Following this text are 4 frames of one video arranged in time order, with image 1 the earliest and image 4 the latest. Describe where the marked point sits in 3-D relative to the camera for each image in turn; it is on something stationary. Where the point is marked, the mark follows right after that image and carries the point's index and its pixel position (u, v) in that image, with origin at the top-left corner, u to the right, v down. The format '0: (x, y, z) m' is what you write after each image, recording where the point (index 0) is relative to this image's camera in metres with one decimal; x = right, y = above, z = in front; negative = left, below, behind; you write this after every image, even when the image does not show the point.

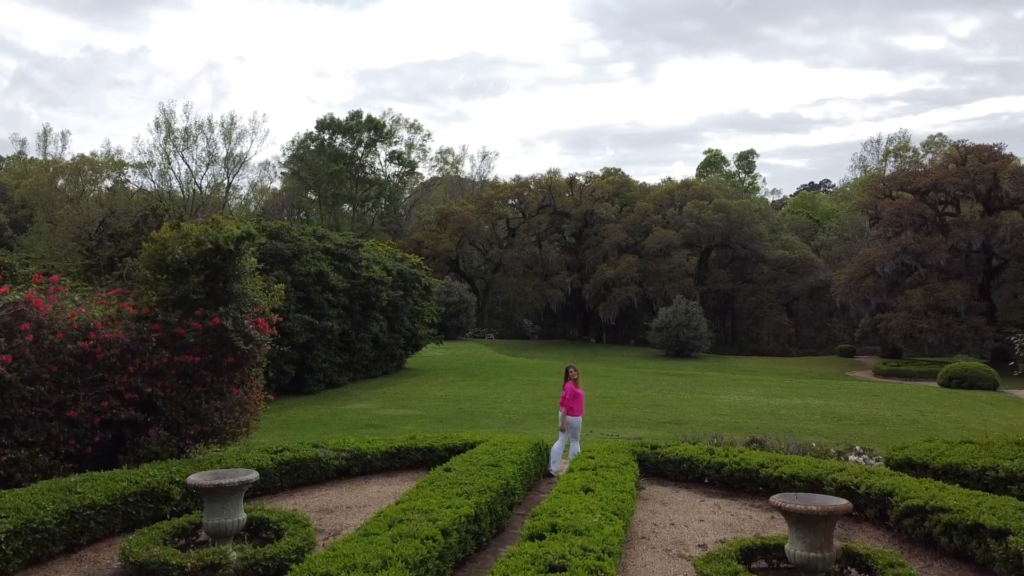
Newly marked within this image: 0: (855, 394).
0: (+8.3, -2.6, +19.8) m
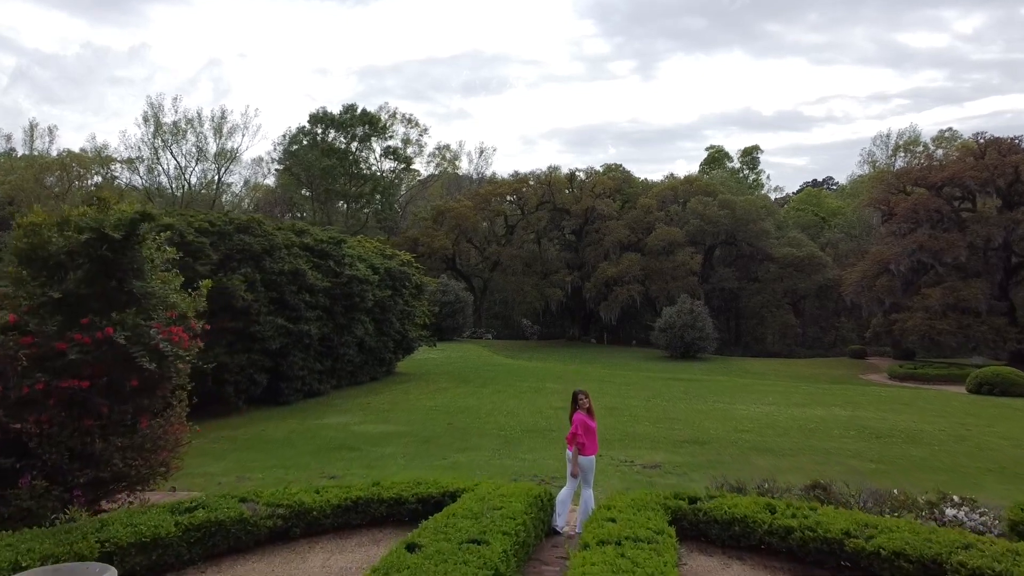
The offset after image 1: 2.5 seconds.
0: (+8.2, -2.6, +18.3) m
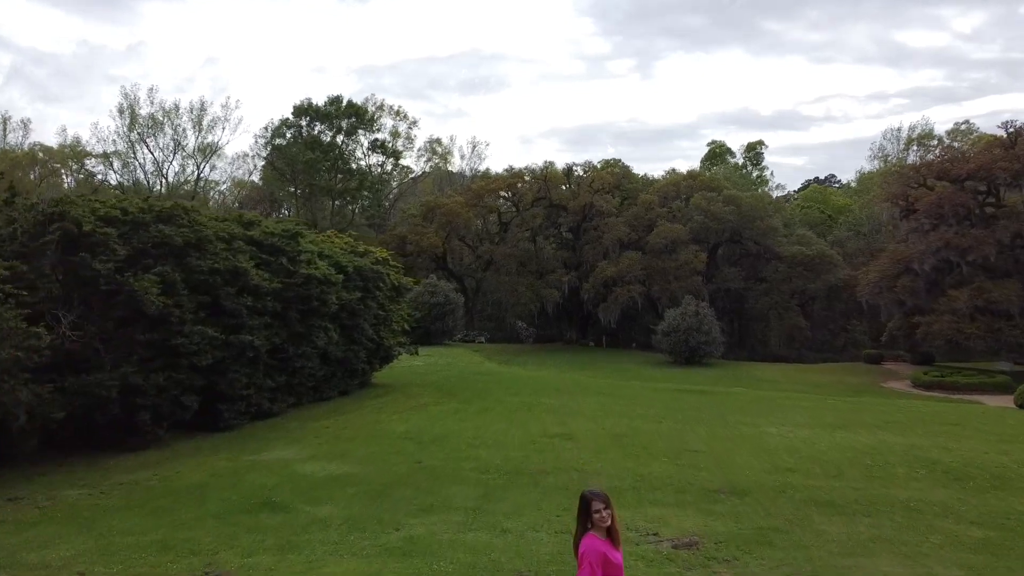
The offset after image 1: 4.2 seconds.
0: (+8.0, -2.6, +15.8) m
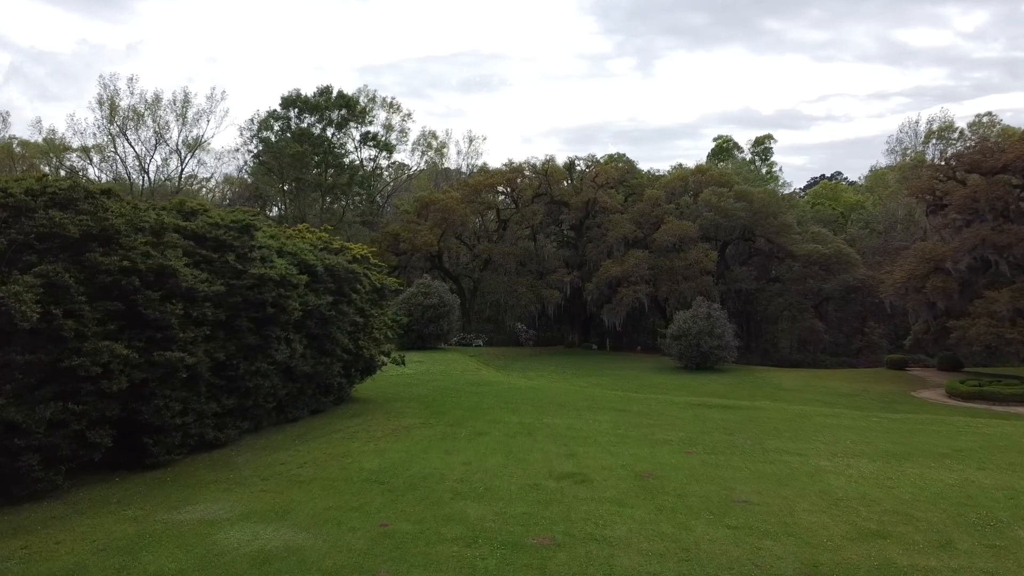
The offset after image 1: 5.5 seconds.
0: (+8.0, -2.6, +13.3) m
